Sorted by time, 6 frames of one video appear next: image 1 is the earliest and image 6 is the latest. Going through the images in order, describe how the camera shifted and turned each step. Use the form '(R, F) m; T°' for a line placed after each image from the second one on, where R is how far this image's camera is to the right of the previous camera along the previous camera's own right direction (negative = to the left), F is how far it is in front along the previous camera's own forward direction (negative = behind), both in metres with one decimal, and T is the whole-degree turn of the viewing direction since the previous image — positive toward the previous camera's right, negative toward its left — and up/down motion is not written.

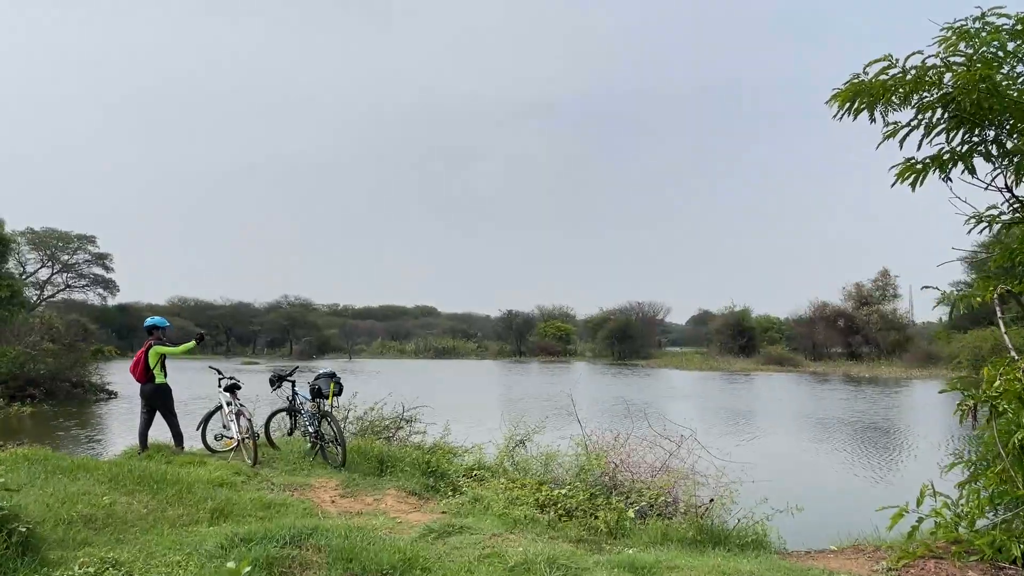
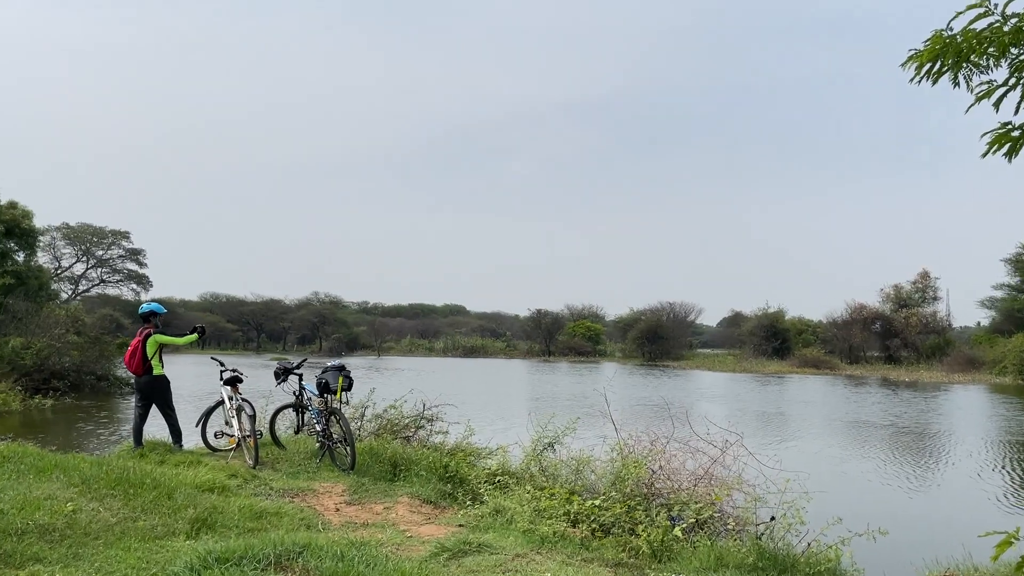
(0.0, +0.9) m; -3°
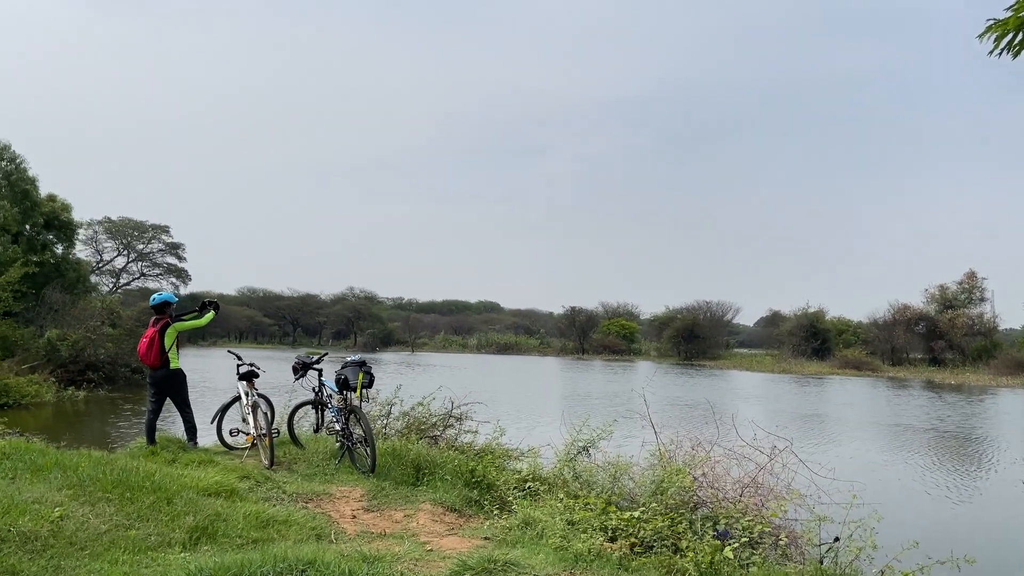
(0.0, +0.6) m; -3°
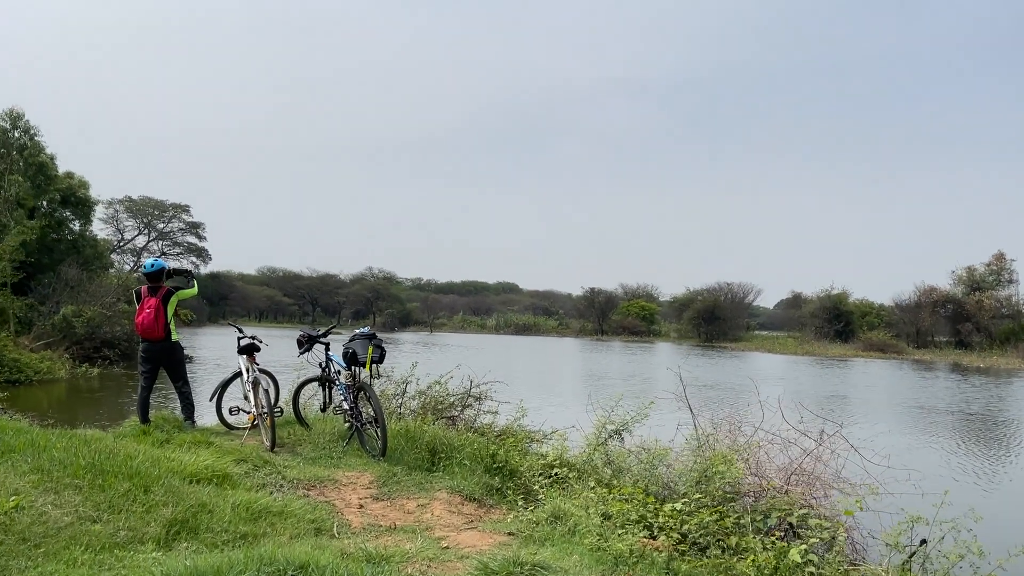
(-0.1, +0.7) m; -2°
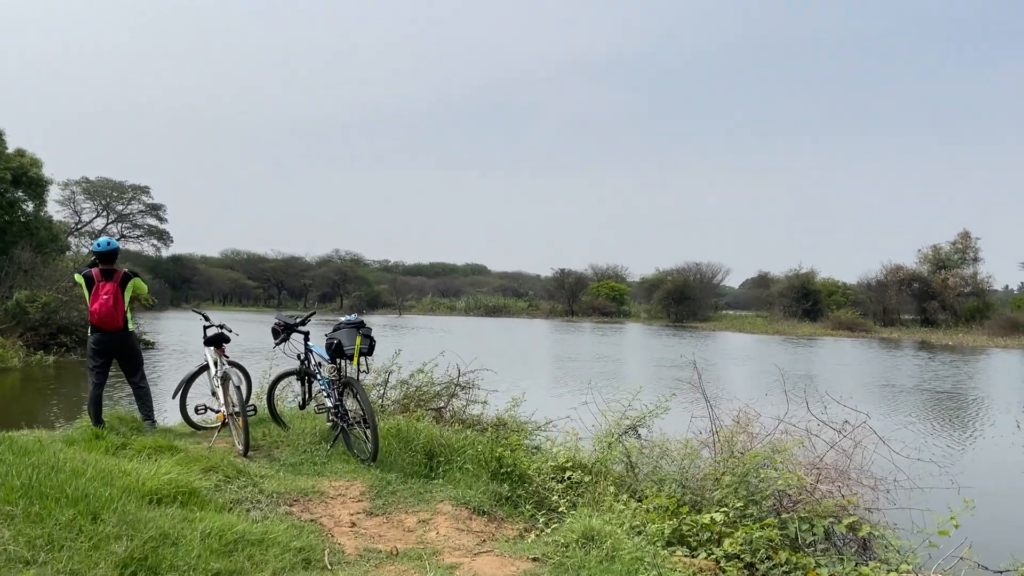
(-0.3, +0.7) m; +3°
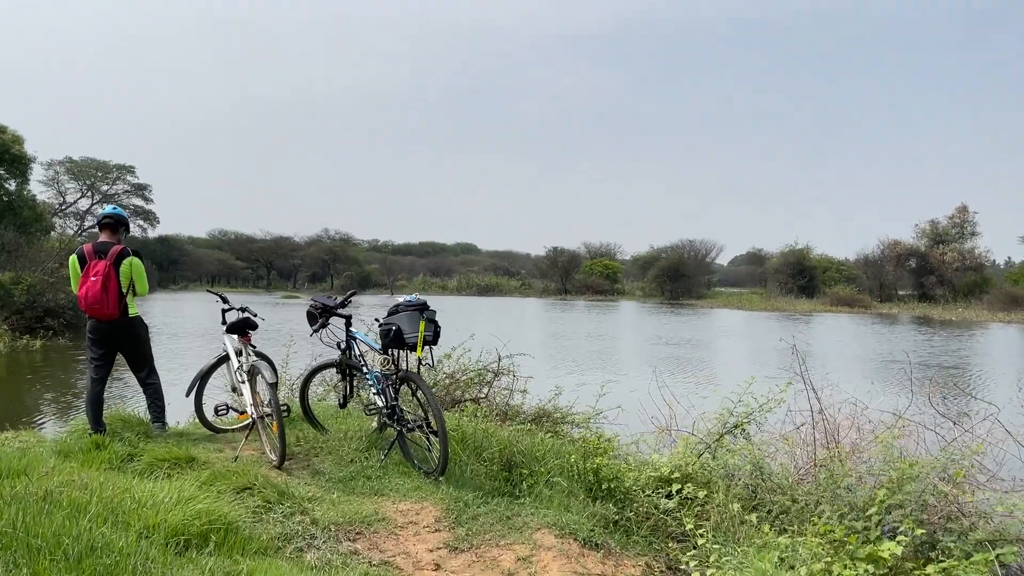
(-0.8, +1.0) m; +1°
